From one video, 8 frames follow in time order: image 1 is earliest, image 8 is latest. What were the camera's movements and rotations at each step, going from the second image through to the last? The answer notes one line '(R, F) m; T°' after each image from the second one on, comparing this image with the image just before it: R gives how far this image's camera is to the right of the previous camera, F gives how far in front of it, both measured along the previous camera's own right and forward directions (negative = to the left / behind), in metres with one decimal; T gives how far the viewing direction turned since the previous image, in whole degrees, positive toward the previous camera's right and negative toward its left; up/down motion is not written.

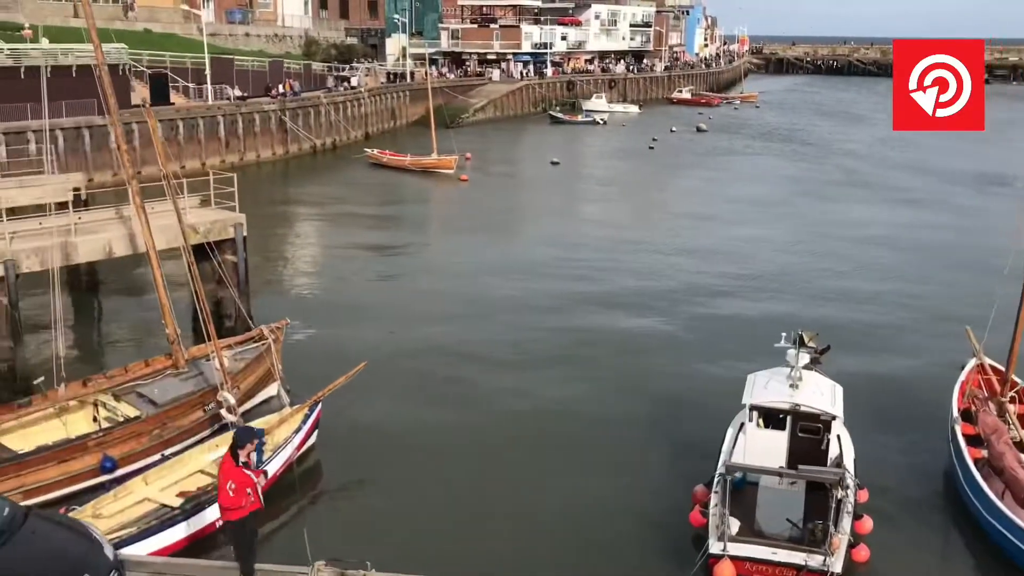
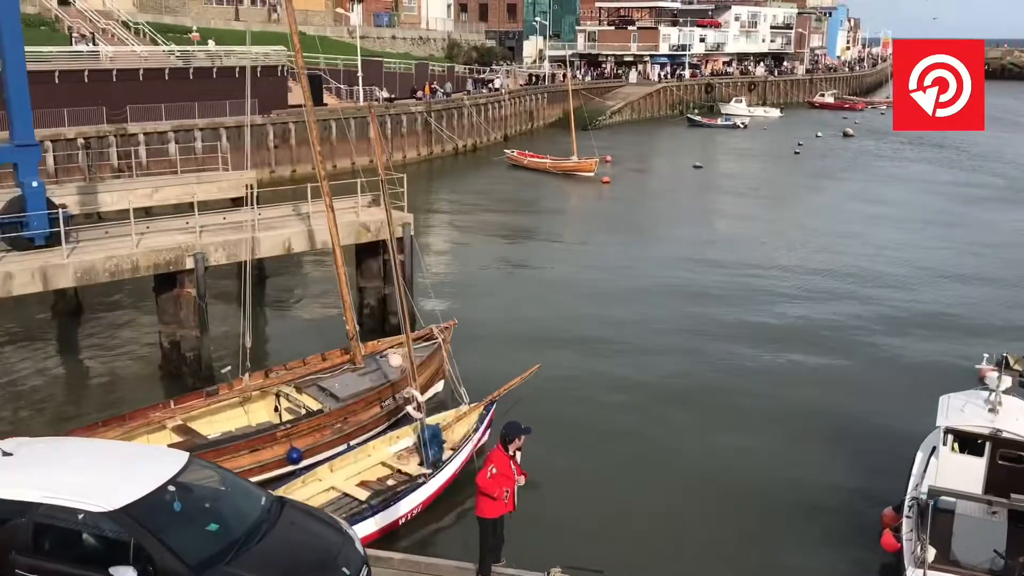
(-1.0, +0.1) m; -7°
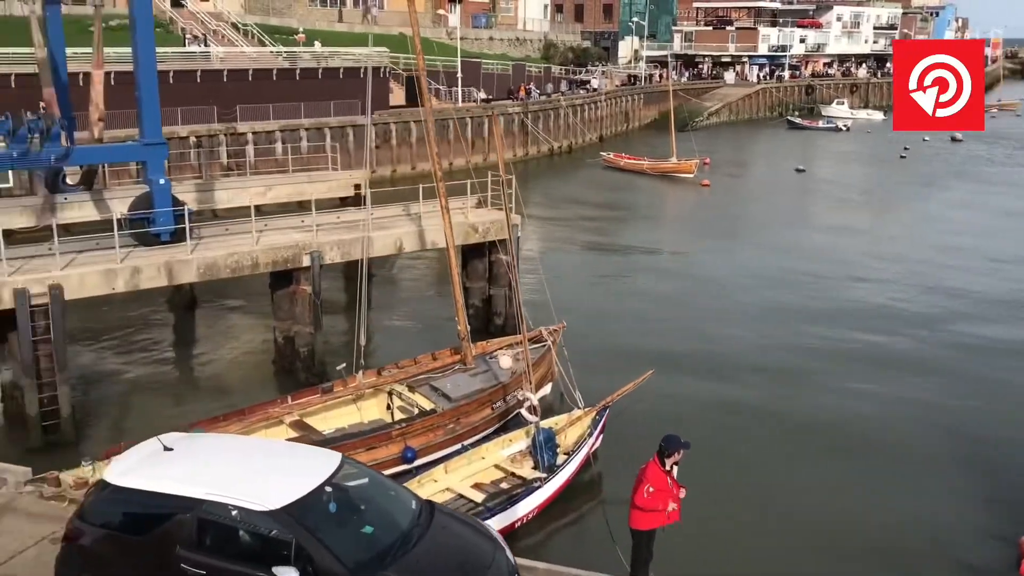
(-0.5, +0.1) m; -5°
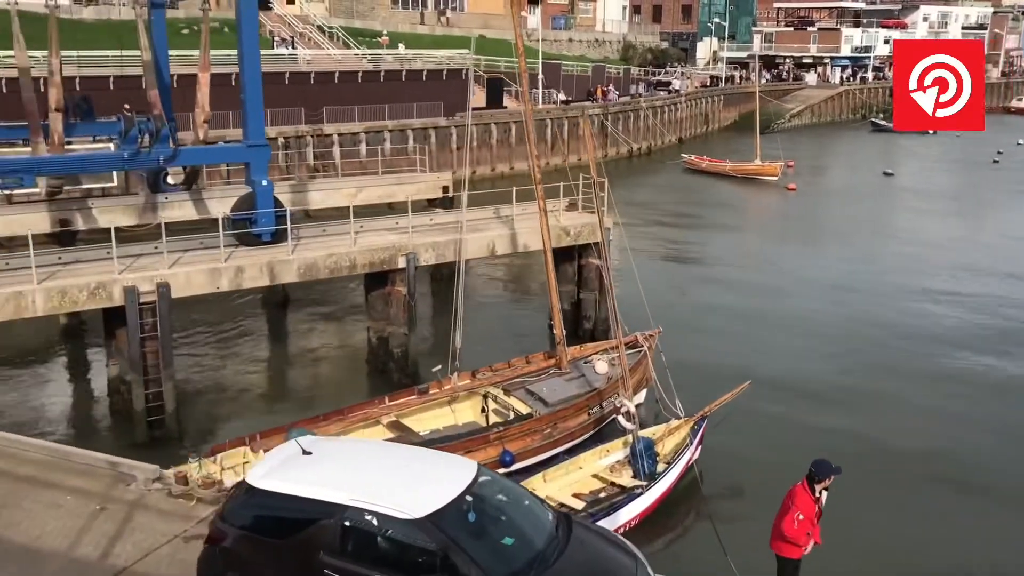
(-0.5, +0.1) m; -4°
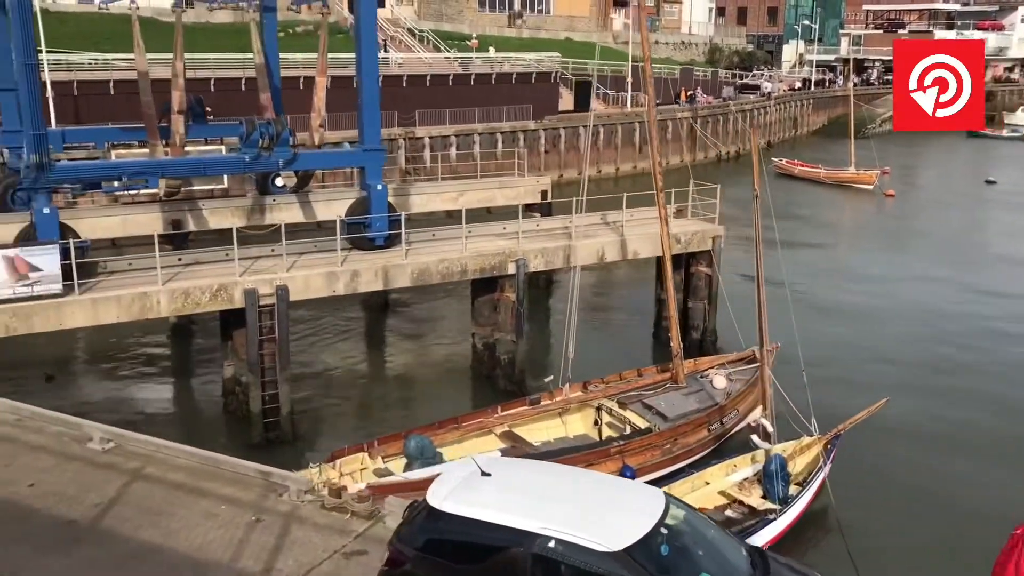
(-0.8, +0.3) m; -4°
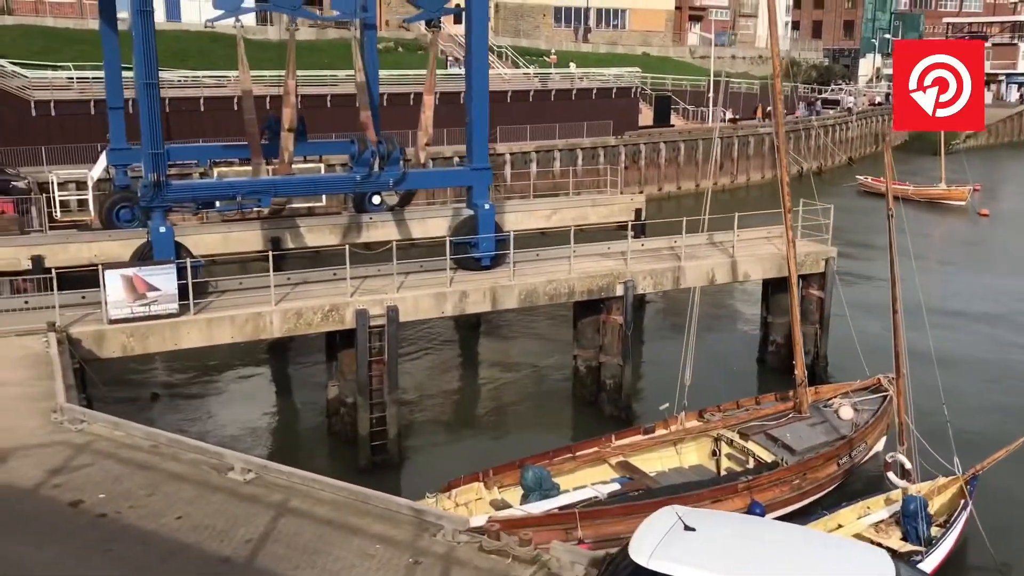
(-1.0, +0.4) m; -3°
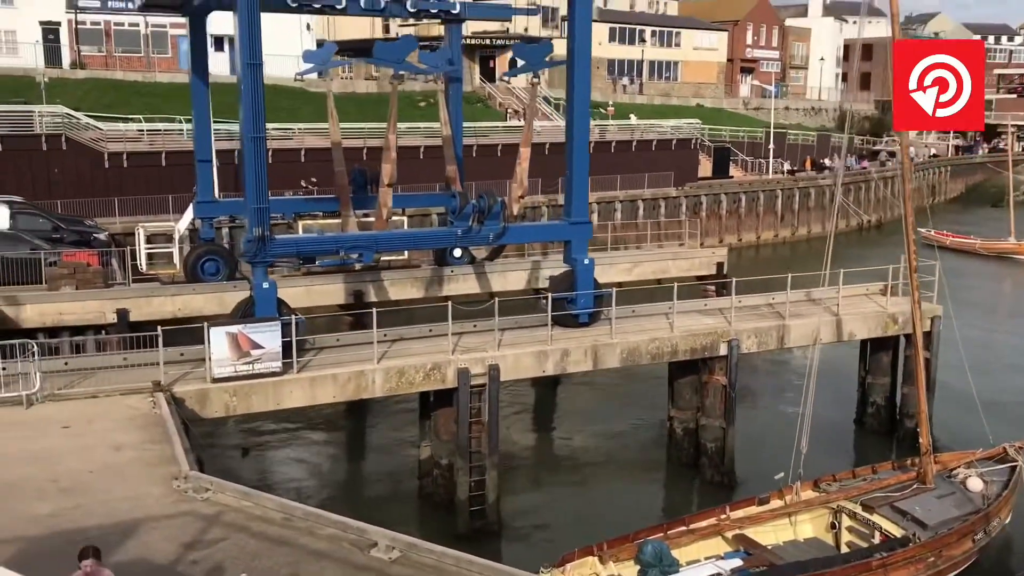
(-1.2, +0.5) m; -2°
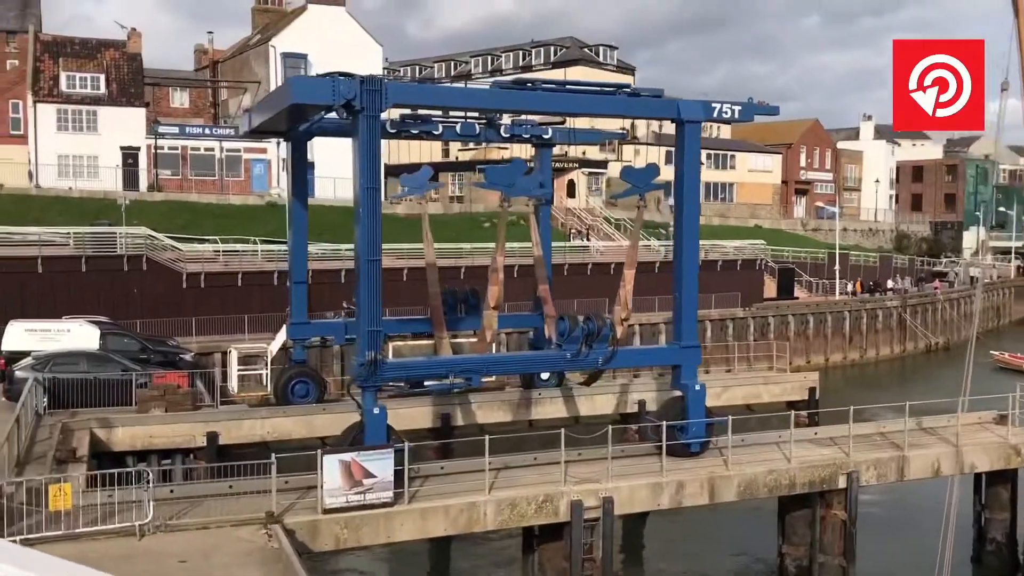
(-1.2, +0.4) m; -2°
